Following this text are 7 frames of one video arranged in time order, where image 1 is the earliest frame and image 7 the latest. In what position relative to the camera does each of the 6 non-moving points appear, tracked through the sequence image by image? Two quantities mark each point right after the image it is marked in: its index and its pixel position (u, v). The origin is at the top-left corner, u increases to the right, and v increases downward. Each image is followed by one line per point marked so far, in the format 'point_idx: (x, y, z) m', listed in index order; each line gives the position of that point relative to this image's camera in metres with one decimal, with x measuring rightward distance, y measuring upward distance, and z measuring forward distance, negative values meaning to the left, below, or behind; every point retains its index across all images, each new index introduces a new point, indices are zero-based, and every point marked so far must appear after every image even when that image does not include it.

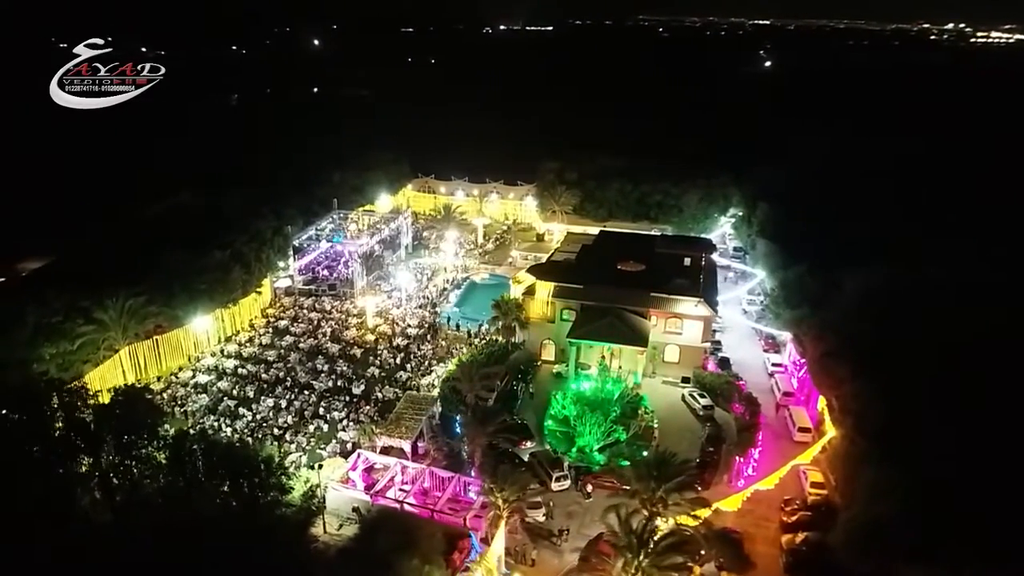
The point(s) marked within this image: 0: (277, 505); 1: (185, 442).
0: (-6.2, -5.6, +18.1) m
1: (-9.7, -4.4, +19.8) m
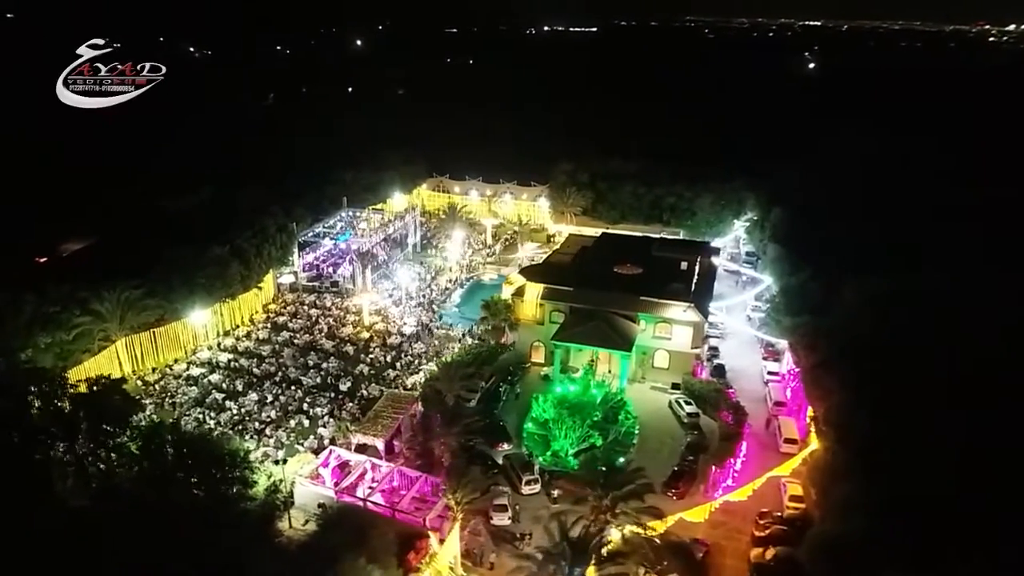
0: (-7.2, -5.5, +18.3) m
1: (-10.6, -4.2, +20.2) m
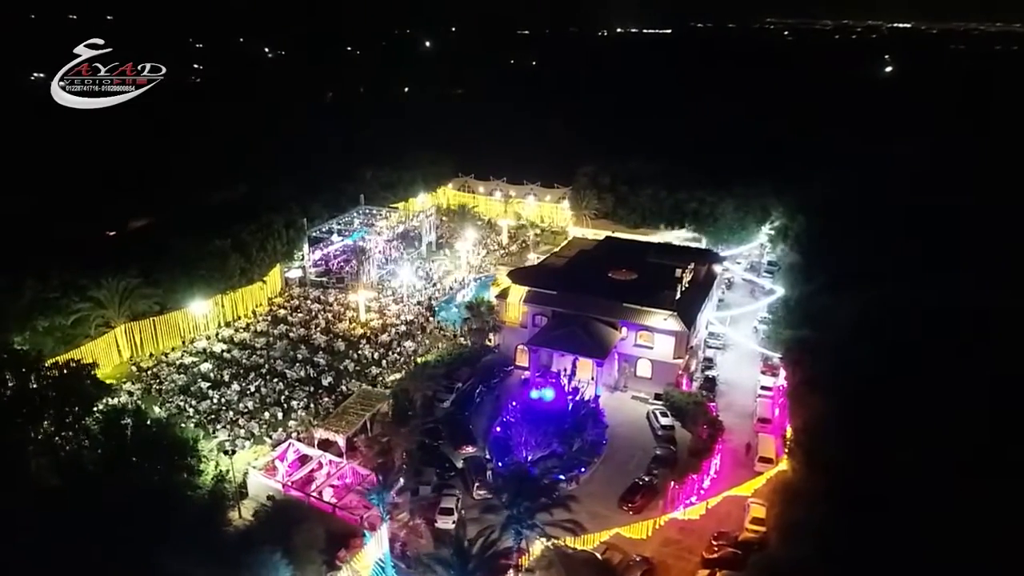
0: (-8.8, -5.3, +18.7) m
1: (-12.0, -3.9, +20.9) m
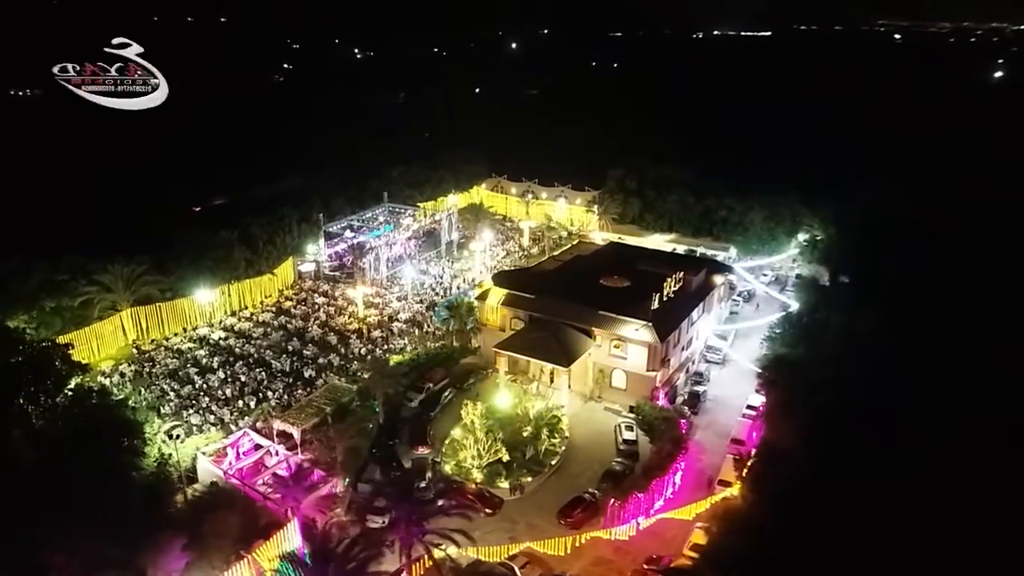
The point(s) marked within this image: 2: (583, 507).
0: (-10.7, -5.0, +19.4) m
1: (-13.5, -3.4, +21.9) m
2: (+2.0, -6.2, +19.4) m
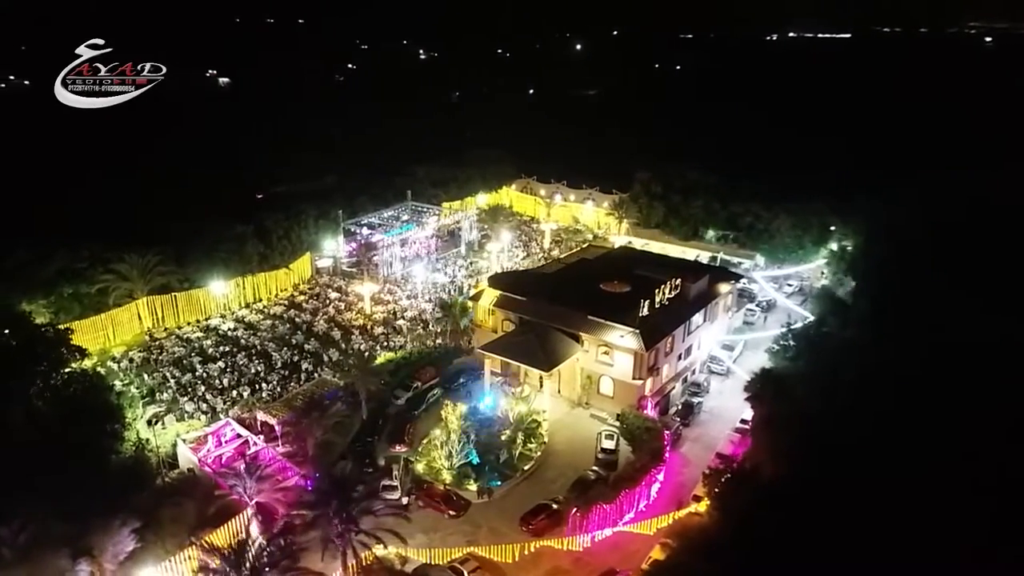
0: (-11.7, -4.6, +20.1) m
1: (-14.2, -3.0, +22.8) m
2: (+0.9, -6.3, +19.0) m
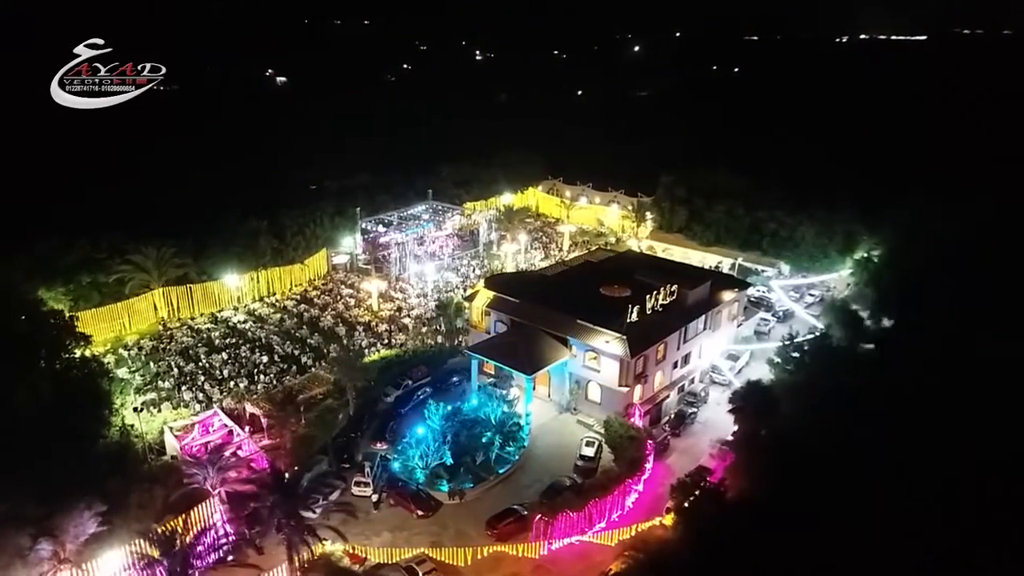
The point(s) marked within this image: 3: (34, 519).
0: (-12.5, -4.3, +20.8) m
1: (-14.8, -2.7, +23.7) m
2: (0.0, -6.4, +18.8) m
3: (-11.1, -5.4, +15.9) m
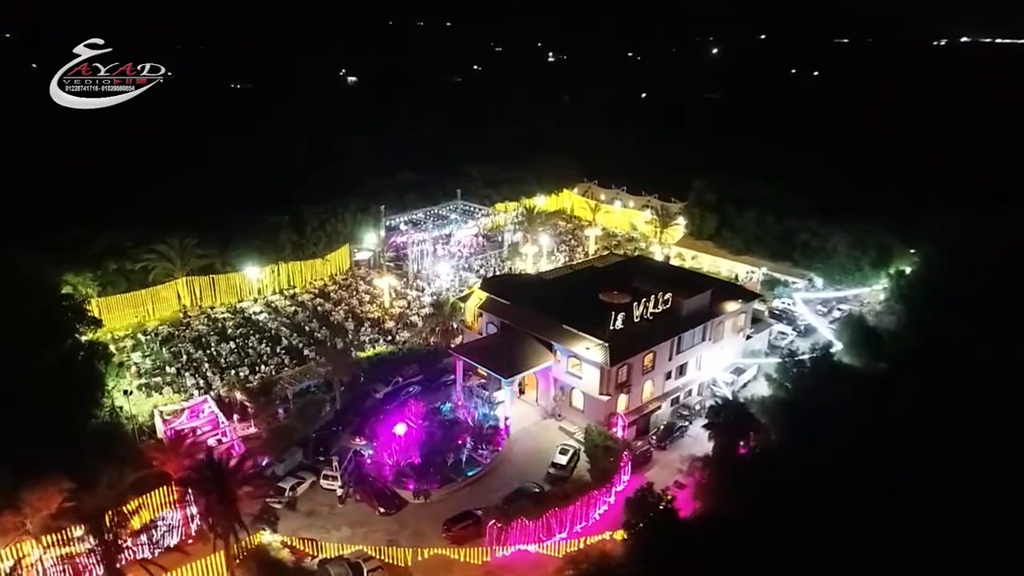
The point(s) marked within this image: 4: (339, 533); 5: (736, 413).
0: (-13.3, -3.9, +21.8) m
1: (-15.3, -2.2, +25.0) m
2: (-1.2, -6.4, +18.7) m
3: (-12.4, -5.0, +16.8) m
4: (-4.8, -6.8, +19.0) m
5: (+6.7, -3.9, +19.8) m
